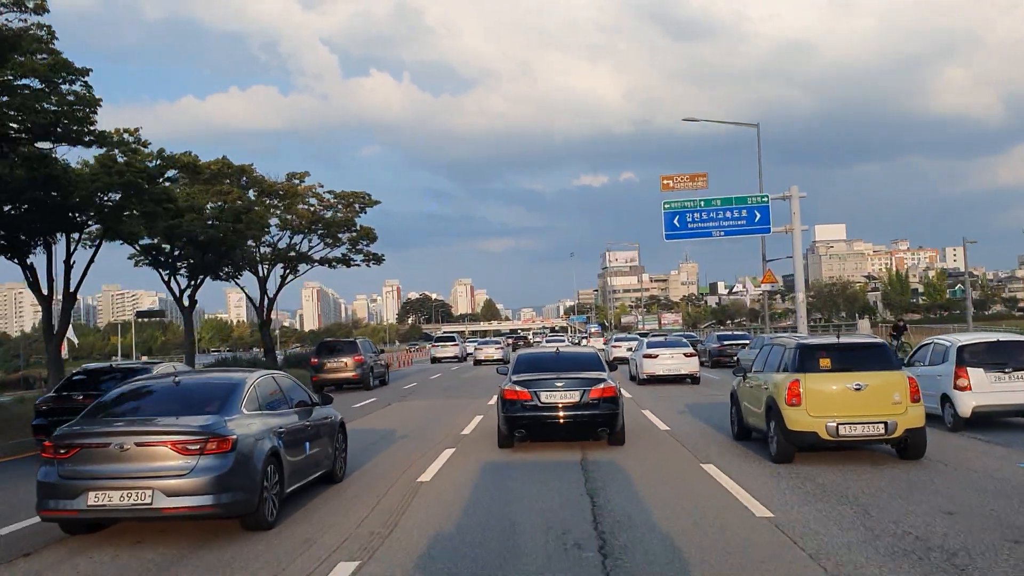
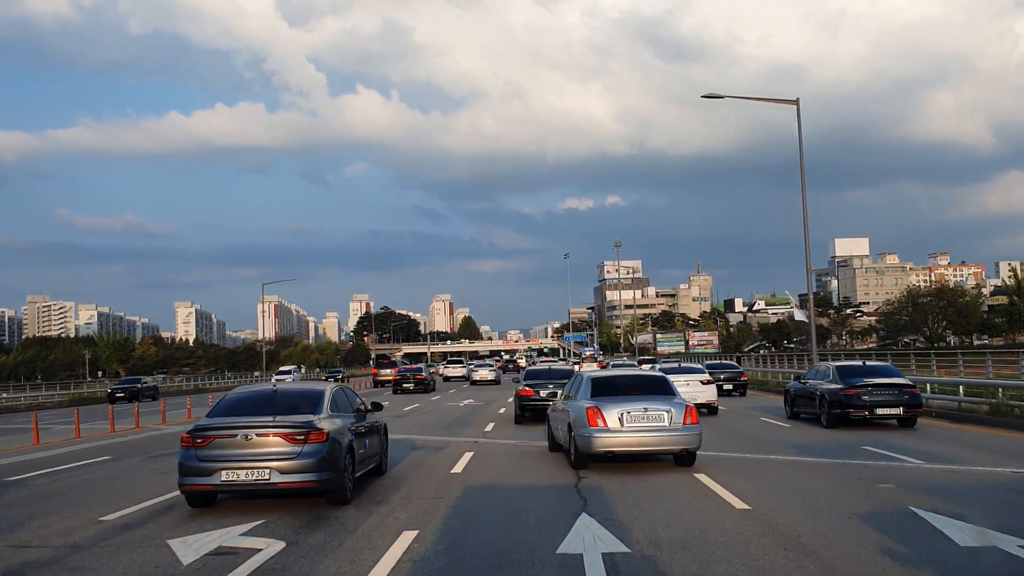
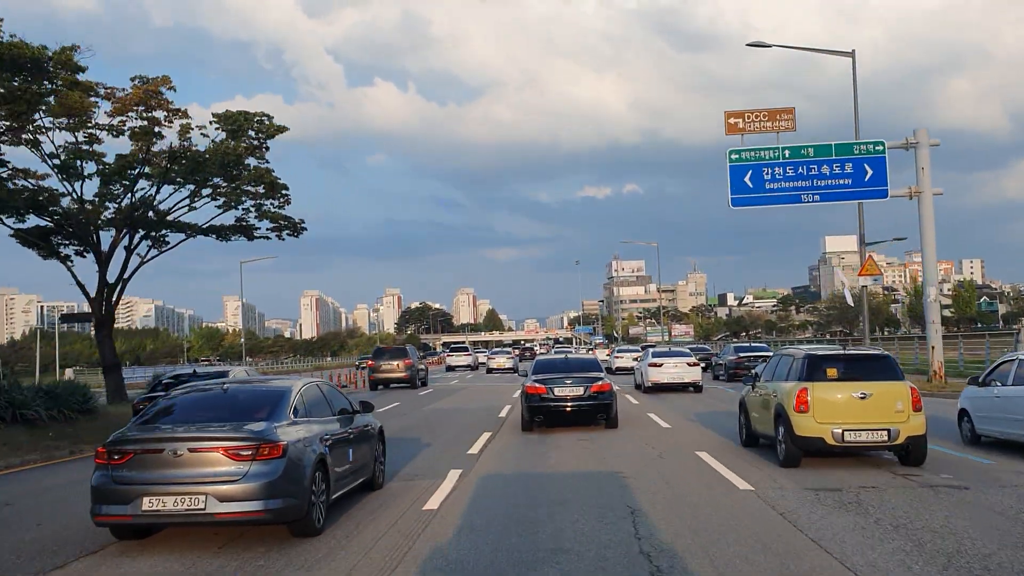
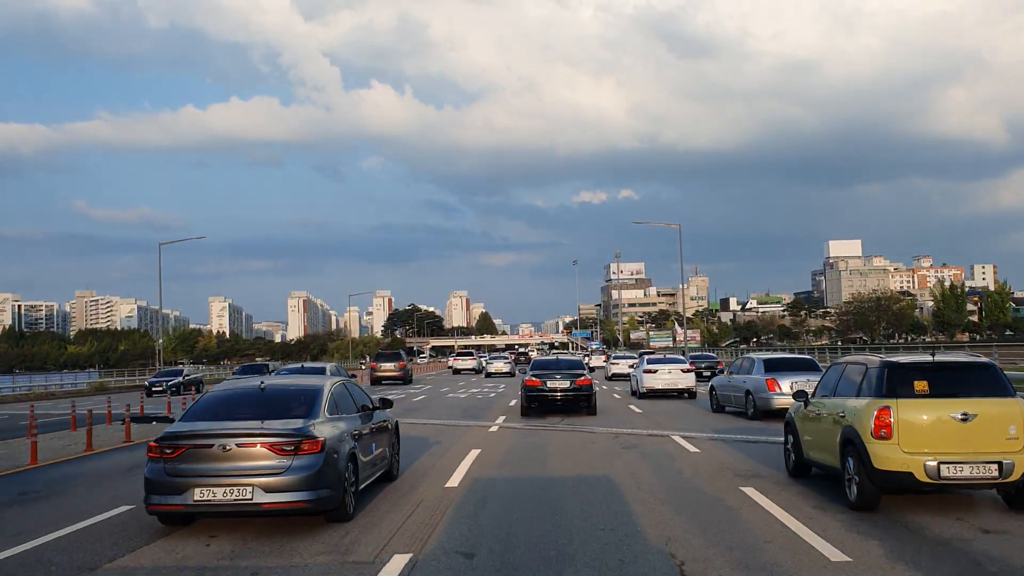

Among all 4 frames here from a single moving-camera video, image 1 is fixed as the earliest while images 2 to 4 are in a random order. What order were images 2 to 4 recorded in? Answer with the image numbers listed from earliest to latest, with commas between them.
3, 4, 2
